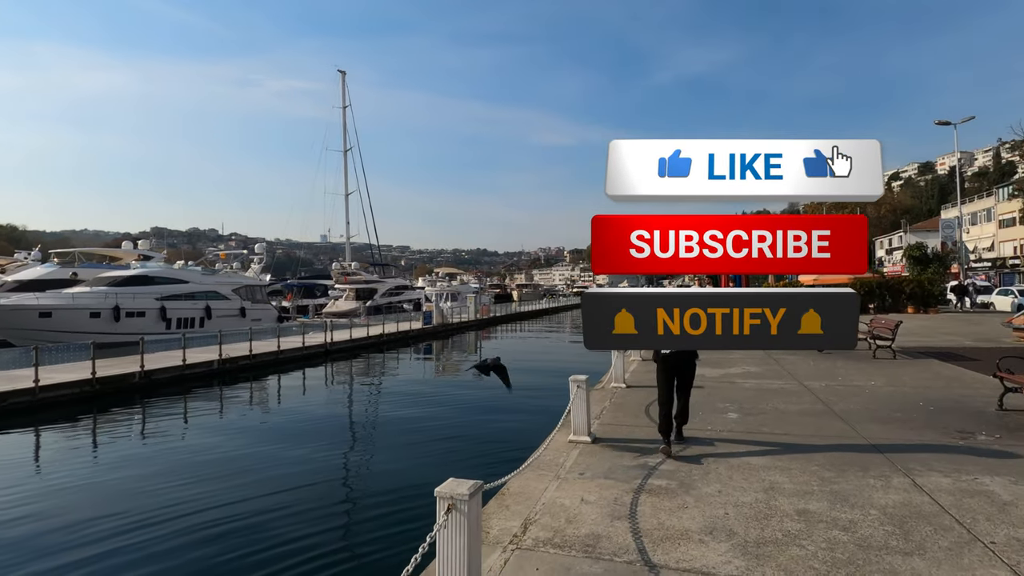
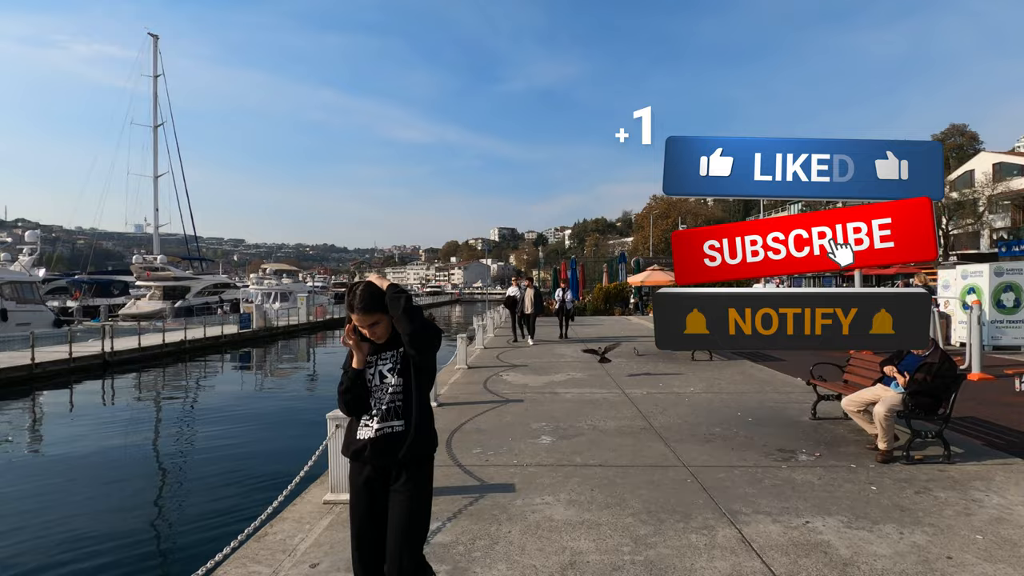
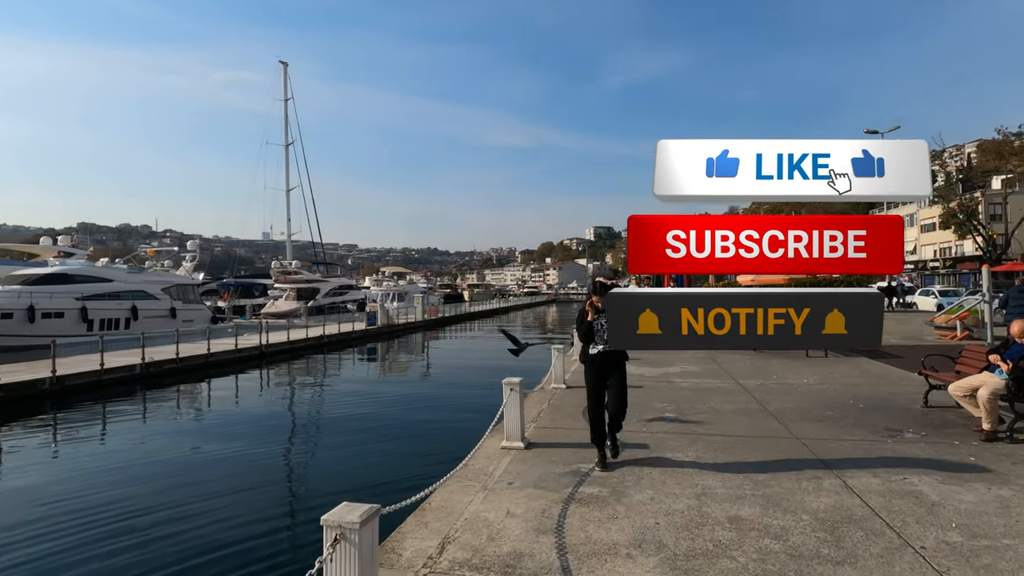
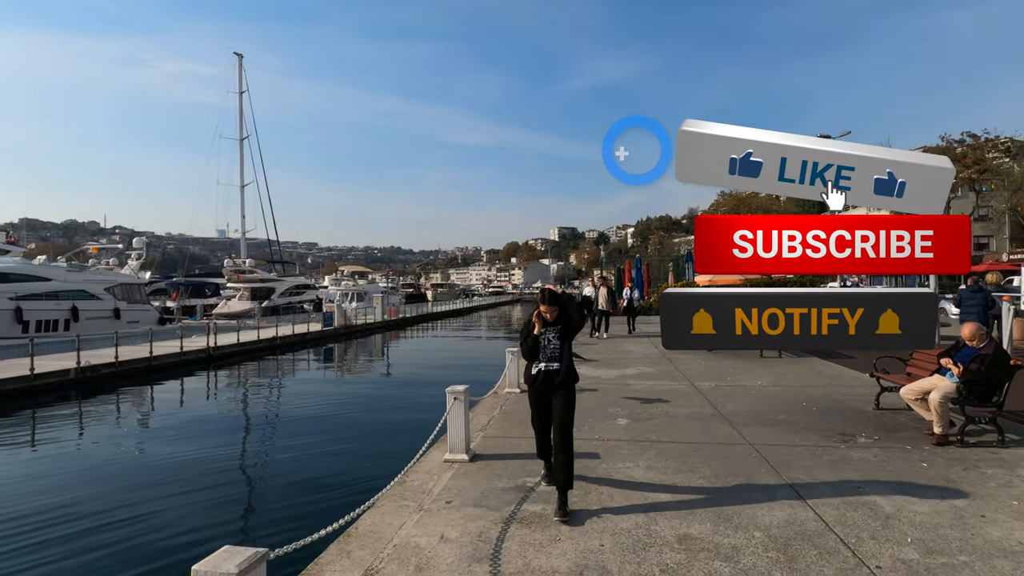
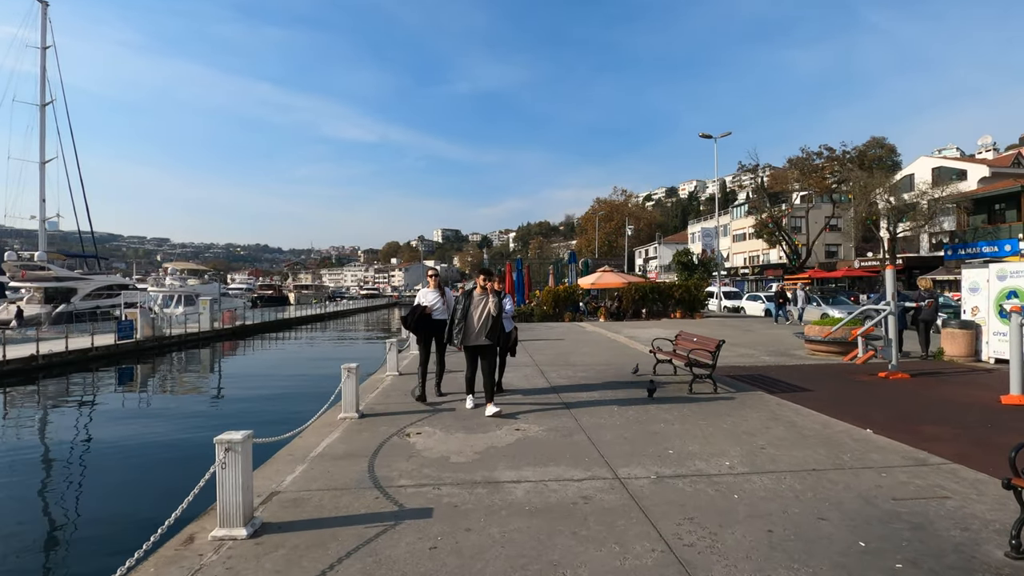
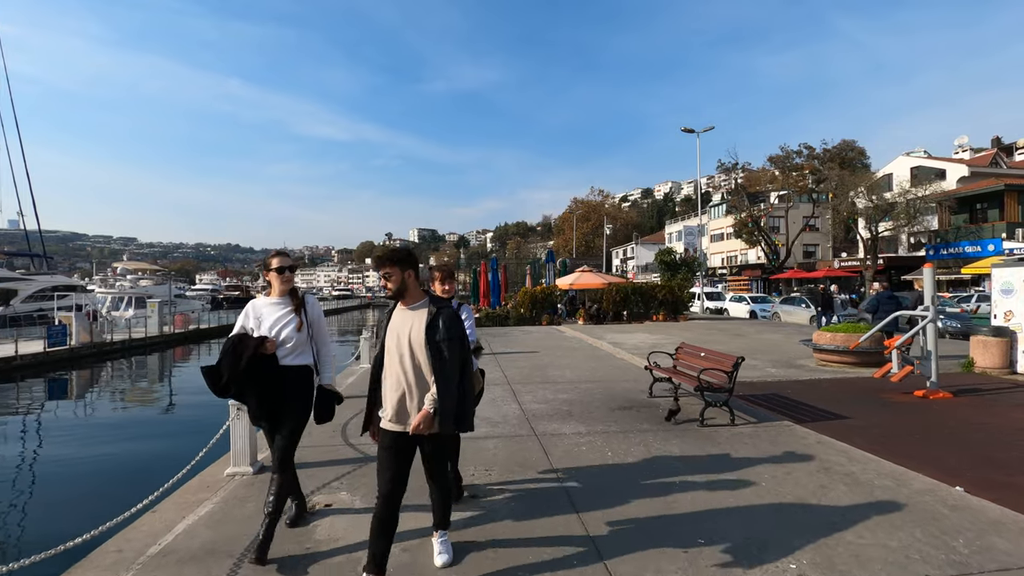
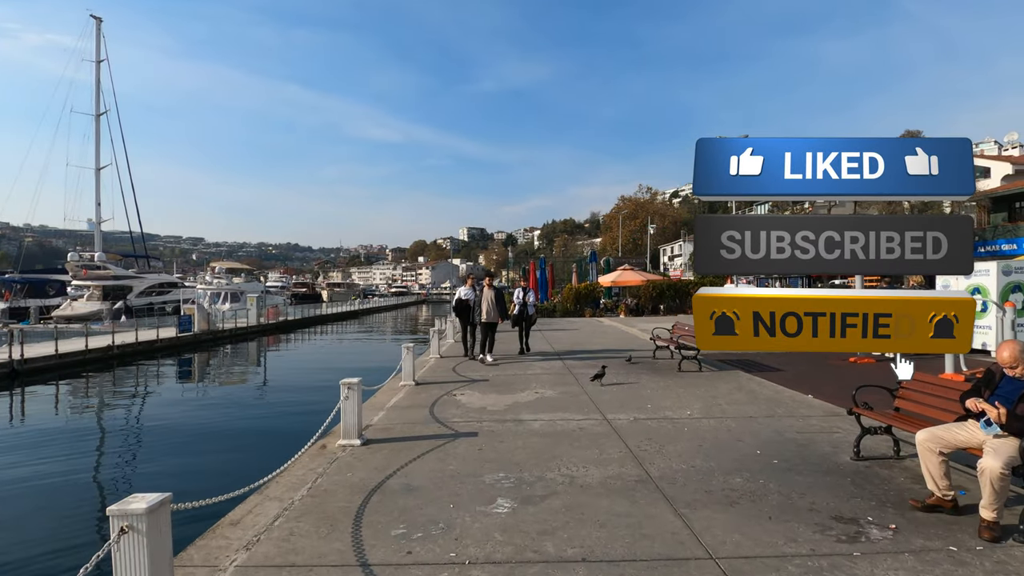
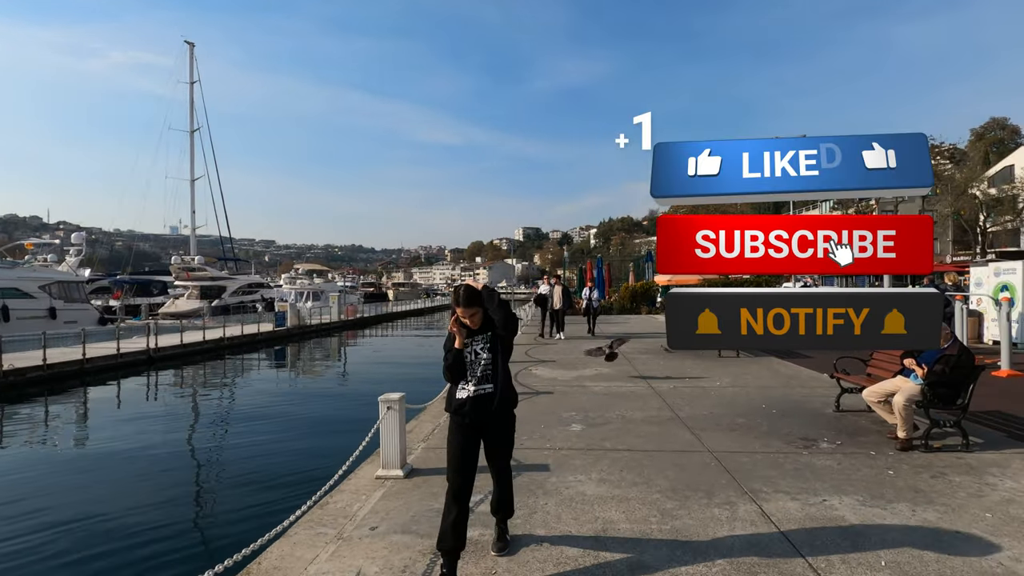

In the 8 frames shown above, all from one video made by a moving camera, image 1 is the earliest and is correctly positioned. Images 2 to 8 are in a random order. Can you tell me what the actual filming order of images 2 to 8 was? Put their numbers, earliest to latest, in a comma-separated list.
3, 4, 8, 2, 7, 5, 6
